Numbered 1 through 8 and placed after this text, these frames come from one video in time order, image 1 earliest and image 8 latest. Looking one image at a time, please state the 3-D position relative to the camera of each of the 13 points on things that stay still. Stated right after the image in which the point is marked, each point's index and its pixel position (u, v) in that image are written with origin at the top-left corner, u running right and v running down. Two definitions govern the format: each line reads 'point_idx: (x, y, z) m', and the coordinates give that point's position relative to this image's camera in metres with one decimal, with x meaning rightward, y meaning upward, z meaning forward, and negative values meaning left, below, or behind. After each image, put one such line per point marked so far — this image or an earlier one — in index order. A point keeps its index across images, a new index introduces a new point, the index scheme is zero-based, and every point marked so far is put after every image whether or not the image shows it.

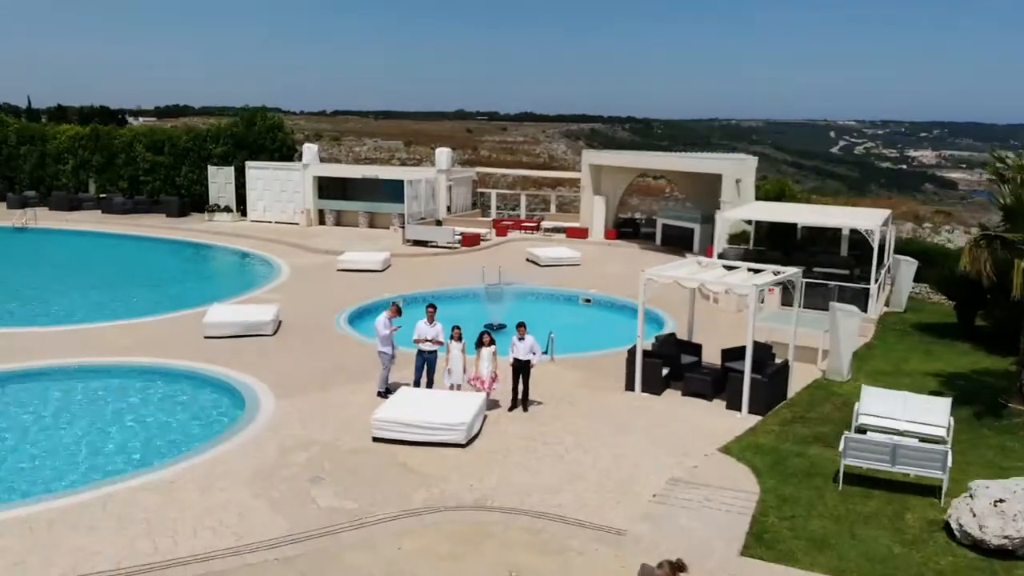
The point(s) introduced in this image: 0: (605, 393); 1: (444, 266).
0: (+1.0, -1.1, +9.8) m
1: (-1.3, +0.4, +19.2) m
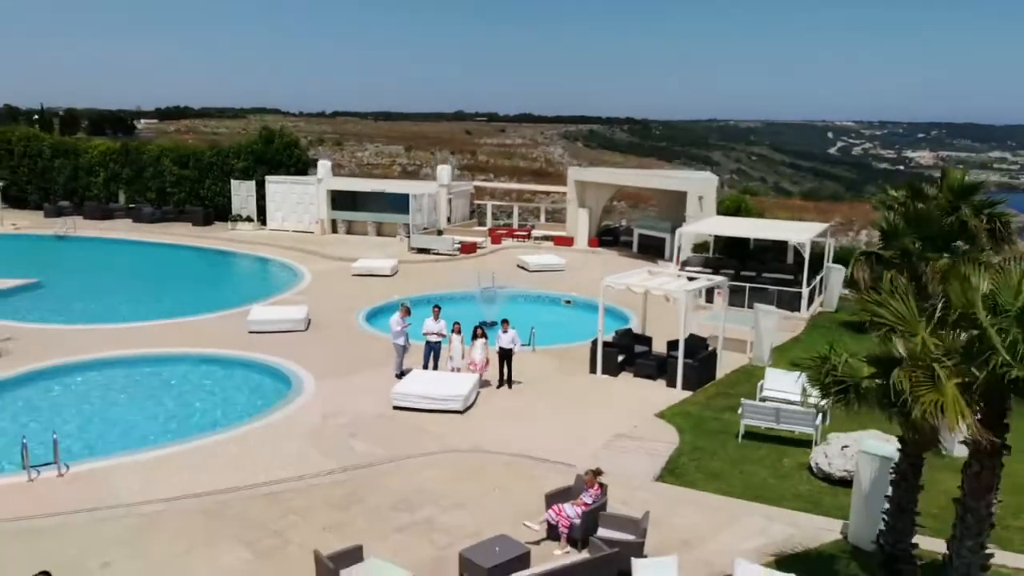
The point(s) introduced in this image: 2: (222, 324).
0: (+0.8, -1.1, +12.4) m
1: (-1.5, +0.4, +21.8) m
2: (-4.8, -0.6, +16.1) m
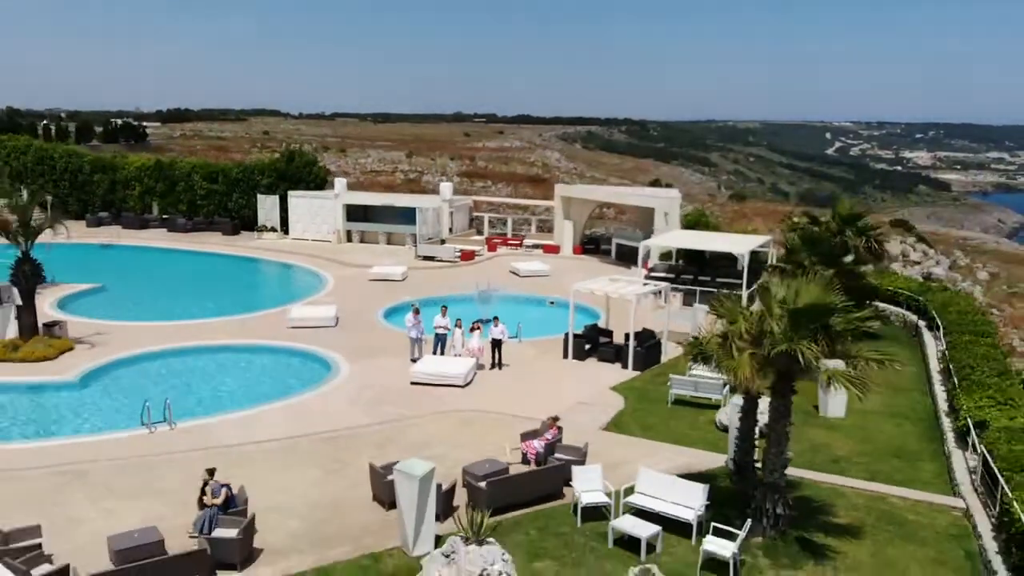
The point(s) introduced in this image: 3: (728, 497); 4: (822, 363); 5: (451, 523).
0: (+0.7, -1.2, +15.8) m
1: (-1.7, +0.3, +25.3) m
2: (-5.0, -0.7, +19.6) m
3: (+2.2, -2.1, +10.0) m
4: (+2.6, -0.6, +8.9) m
5: (-0.6, -2.2, +9.1) m
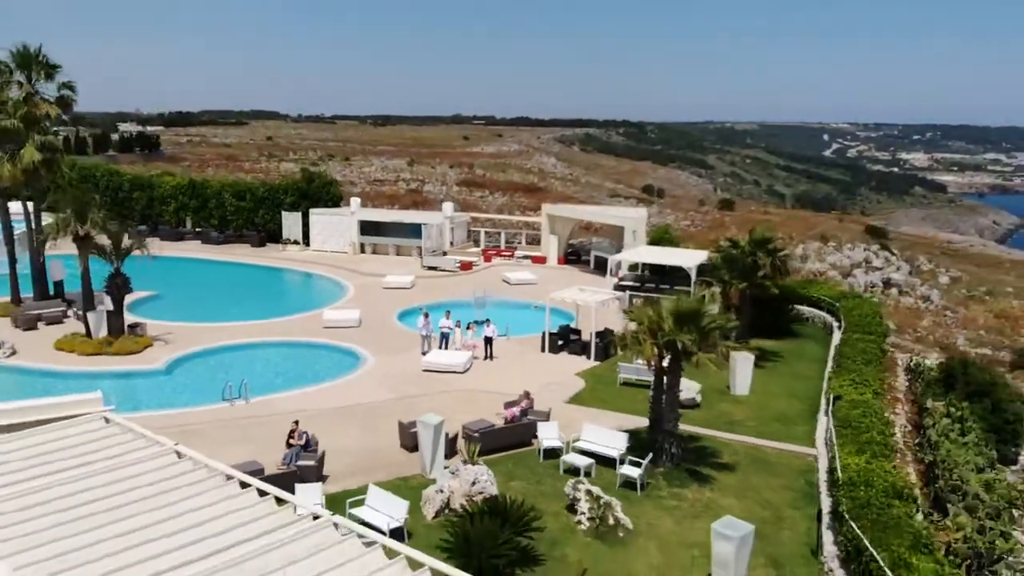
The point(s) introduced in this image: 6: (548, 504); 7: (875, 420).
0: (+0.4, -1.4, +20.2) m
1: (-1.9, +0.1, +29.6) m
2: (-5.3, -0.8, +23.9) m
3: (+2.0, -2.3, +14.4) m
4: (+2.4, -0.8, +13.3) m
5: (-0.8, -2.3, +13.5) m
6: (+0.5, -2.7, +12.2) m
7: (+5.3, -2.0, +14.2) m
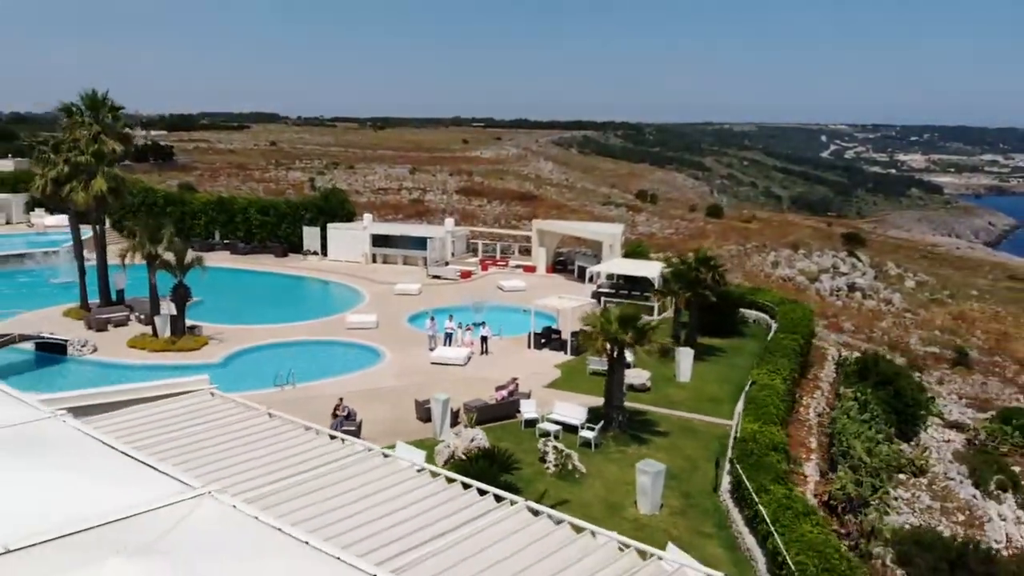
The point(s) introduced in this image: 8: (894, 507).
0: (+0.2, -1.6, +24.8) m
1: (-2.2, -0.1, +34.2) m
2: (-5.5, -1.1, +28.5) m
3: (+1.7, -2.5, +18.9) m
4: (+2.2, -1.0, +17.8) m
5: (-1.0, -2.5, +18.0) m
6: (+0.2, -2.9, +16.8) m
7: (+5.1, -2.2, +18.8) m
8: (+7.7, -4.4, +19.4) m
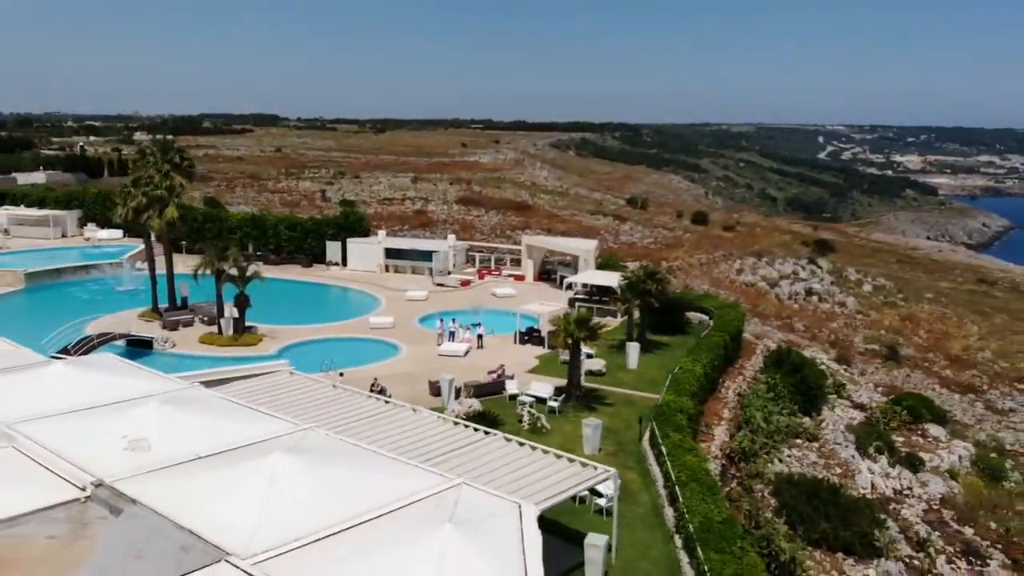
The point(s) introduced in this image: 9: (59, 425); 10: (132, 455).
0: (-0.1, -1.9, +31.6) m
1: (-2.5, -0.4, +41.0) m
2: (-5.8, -1.3, +35.3) m
3: (+1.4, -2.8, +25.8) m
4: (+1.9, -1.2, +24.7) m
5: (-1.3, -2.8, +24.9) m
6: (-0.1, -3.2, +23.6) m
7: (+4.8, -2.5, +25.7) m
8: (+7.4, -4.6, +26.3) m
9: (-8.4, -2.6, +17.9) m
10: (-6.5, -2.9, +16.5) m
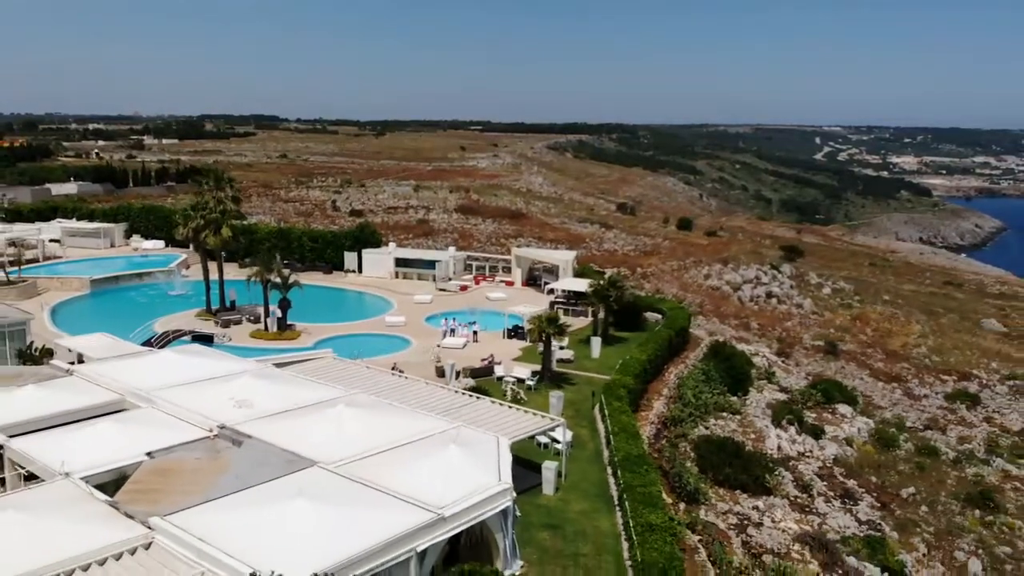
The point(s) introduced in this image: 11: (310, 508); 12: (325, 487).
0: (-0.6, -2.1, +39.5) m
1: (-3.0, -0.6, +48.9) m
2: (-6.3, -1.6, +43.2) m
3: (+1.0, -3.0, +33.7) m
4: (+1.4, -1.5, +32.6) m
5: (-1.8, -3.1, +32.8) m
6: (-0.5, -3.4, +31.5) m
7: (+4.3, -2.7, +33.6) m
8: (+6.9, -4.9, +34.2) m
9: (-8.9, -2.8, +25.8) m
10: (-6.9, -3.1, +24.3) m
11: (-3.8, -4.1, +18.0) m
12: (-3.7, -4.0, +19.1) m
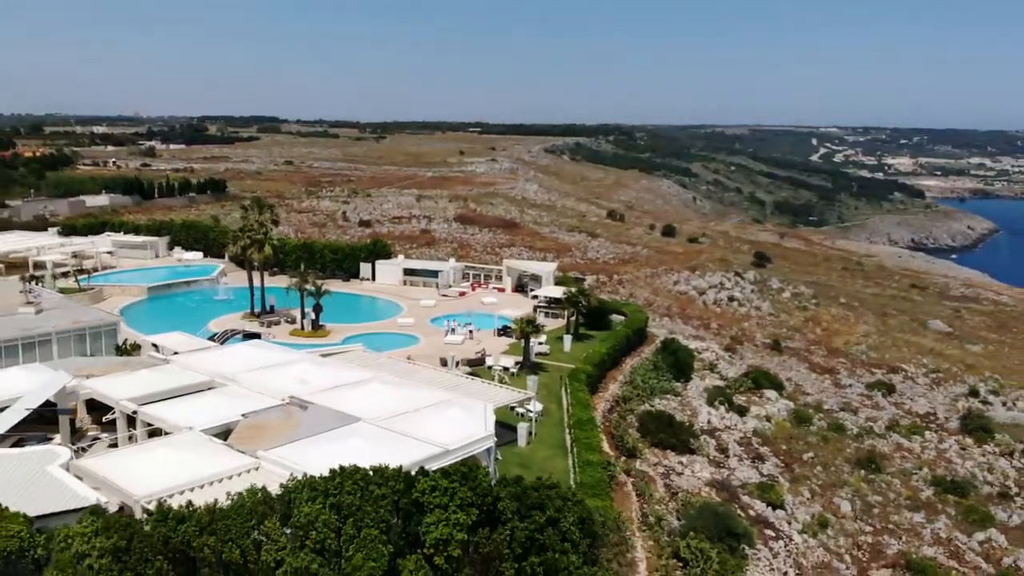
0: (-1.2, -2.5, +49.2) m
1: (-3.6, -1.0, +58.6) m
2: (-6.9, -2.0, +52.8) m
3: (+0.4, -3.4, +43.3) m
4: (+0.8, -1.9, +42.2) m
5: (-2.3, -3.5, +42.4) m
6: (-1.1, -3.8, +41.1) m
7: (+3.7, -3.1, +43.2) m
8: (+6.4, -5.3, +43.8) m
9: (-9.4, -3.2, +35.4) m
10: (-7.5, -3.5, +34.0) m
11: (-4.3, -4.5, +27.6) m
12: (-4.3, -4.4, +28.8) m
